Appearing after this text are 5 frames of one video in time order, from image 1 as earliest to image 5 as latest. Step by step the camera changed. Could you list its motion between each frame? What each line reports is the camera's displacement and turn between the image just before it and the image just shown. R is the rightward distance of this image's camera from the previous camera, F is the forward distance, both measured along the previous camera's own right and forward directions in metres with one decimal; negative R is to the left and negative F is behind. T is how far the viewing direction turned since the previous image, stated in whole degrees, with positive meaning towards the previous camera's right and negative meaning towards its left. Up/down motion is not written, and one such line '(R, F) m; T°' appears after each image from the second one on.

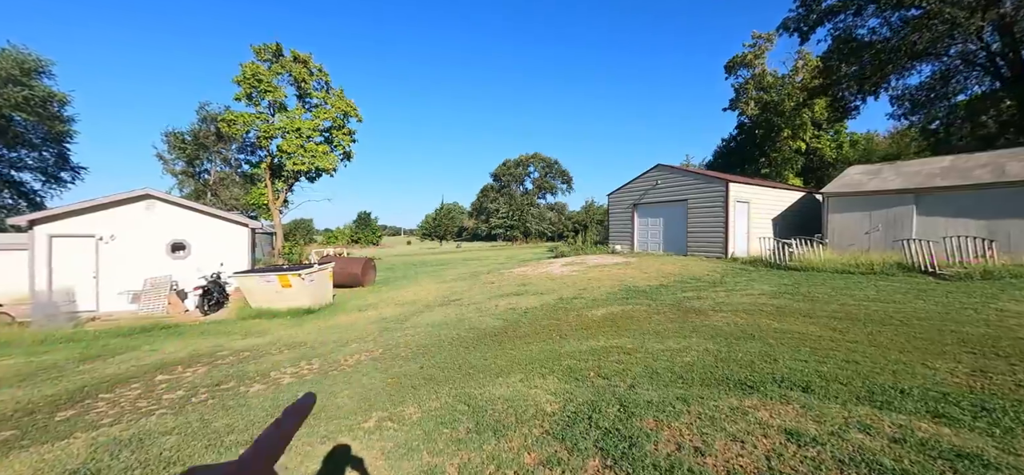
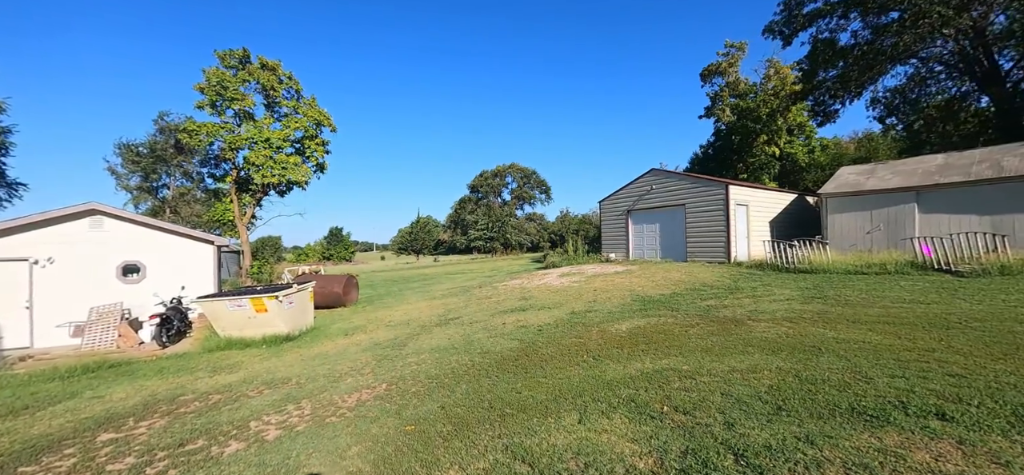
(-0.7, +0.9) m; +4°
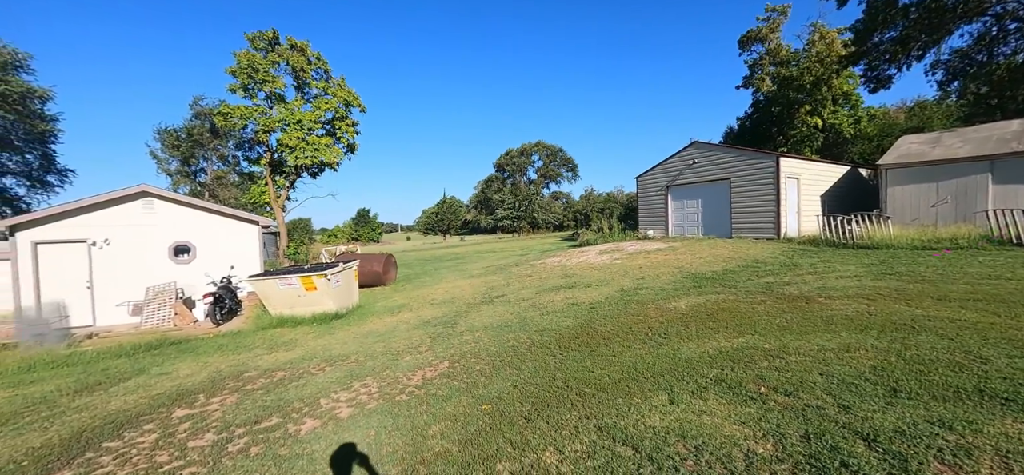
(-0.5, +0.2) m; -3°
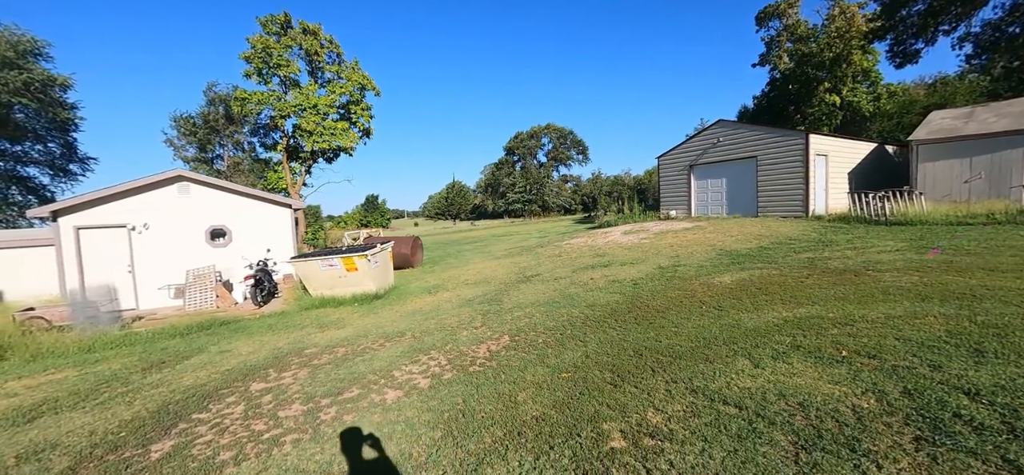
(-0.7, 0.0) m; -1°
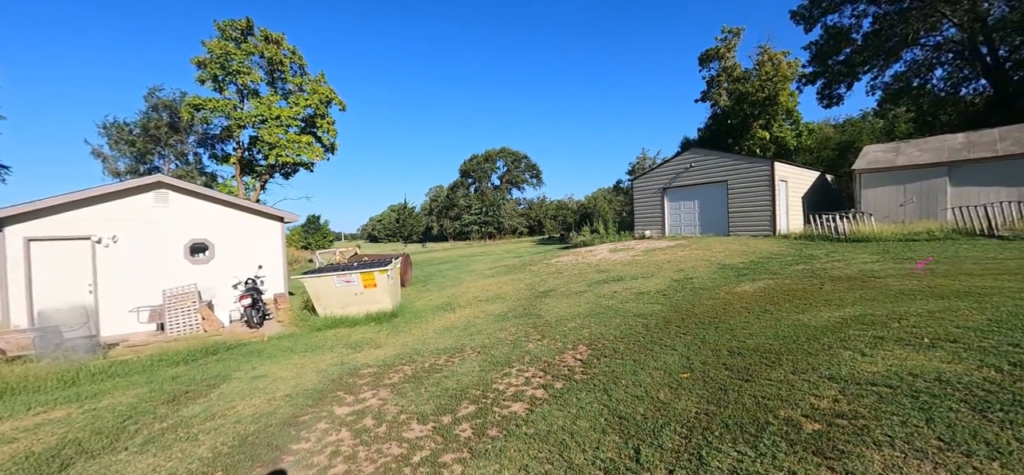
(-1.7, +0.1) m; +8°
